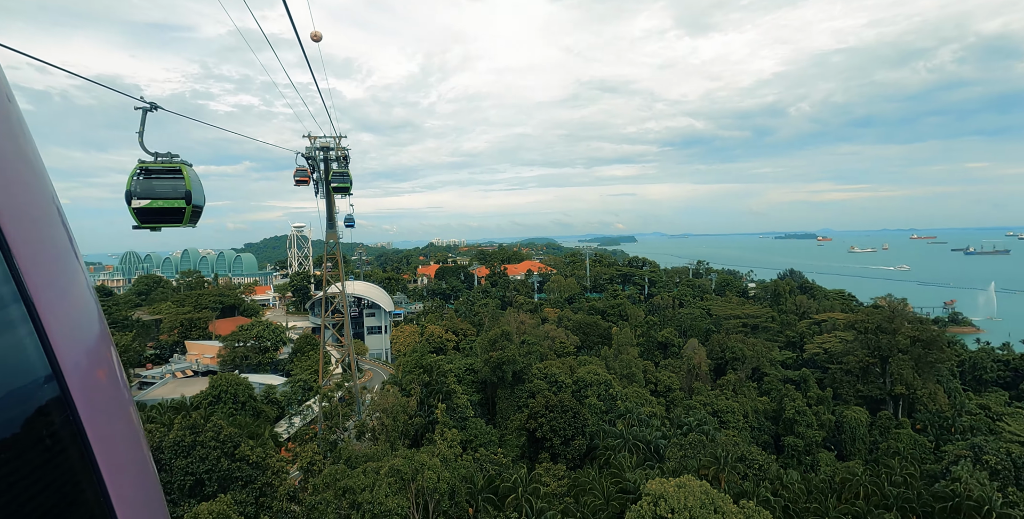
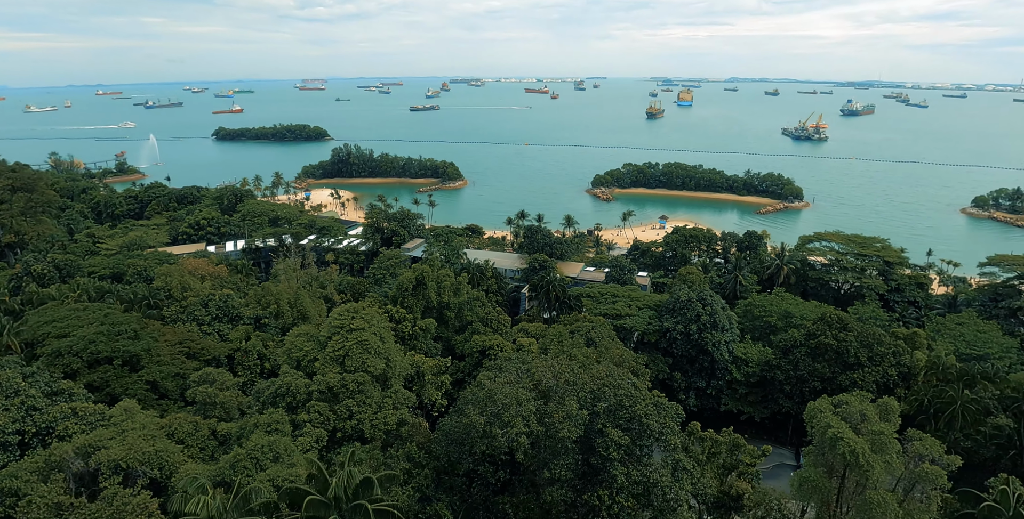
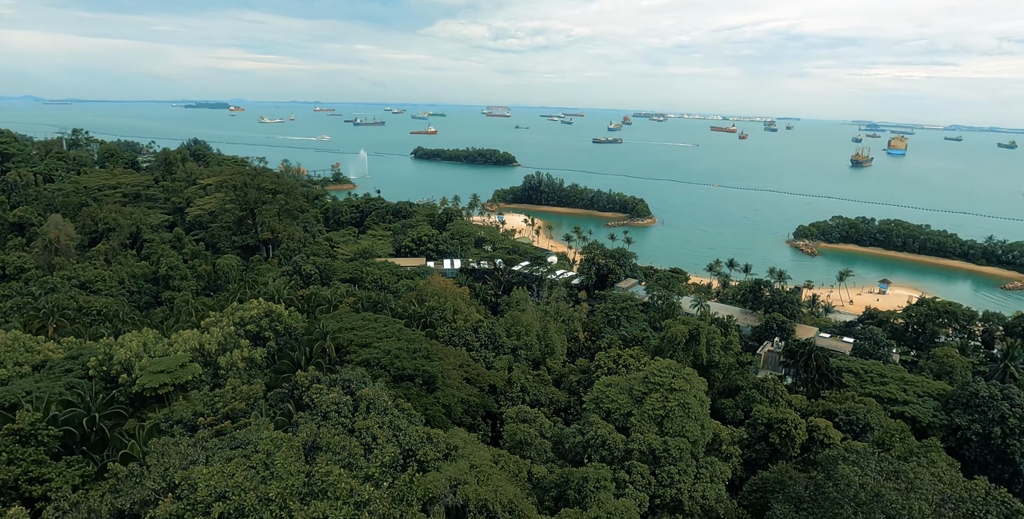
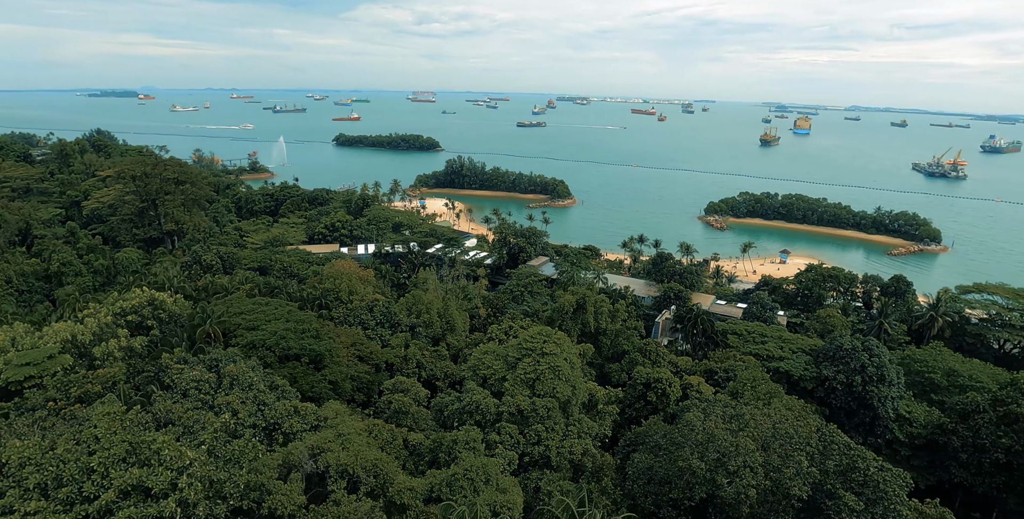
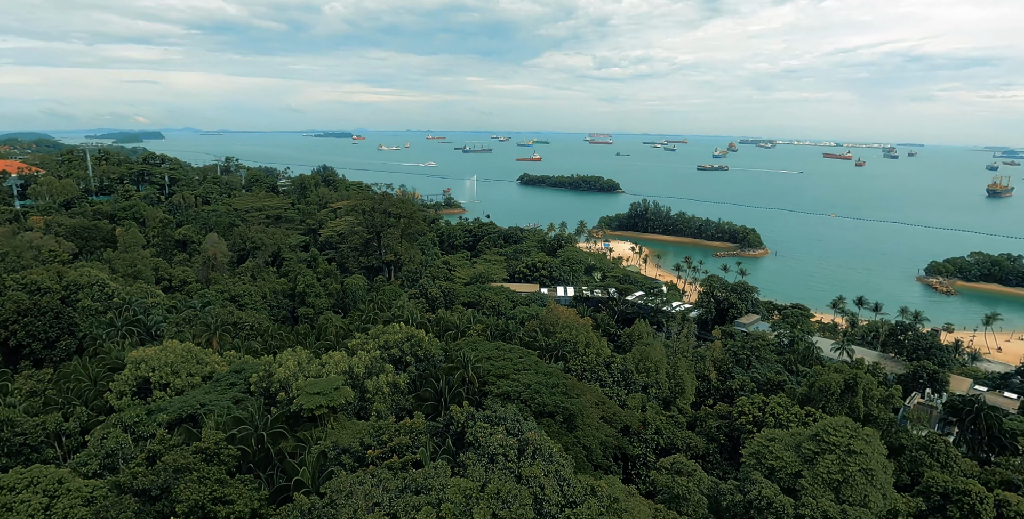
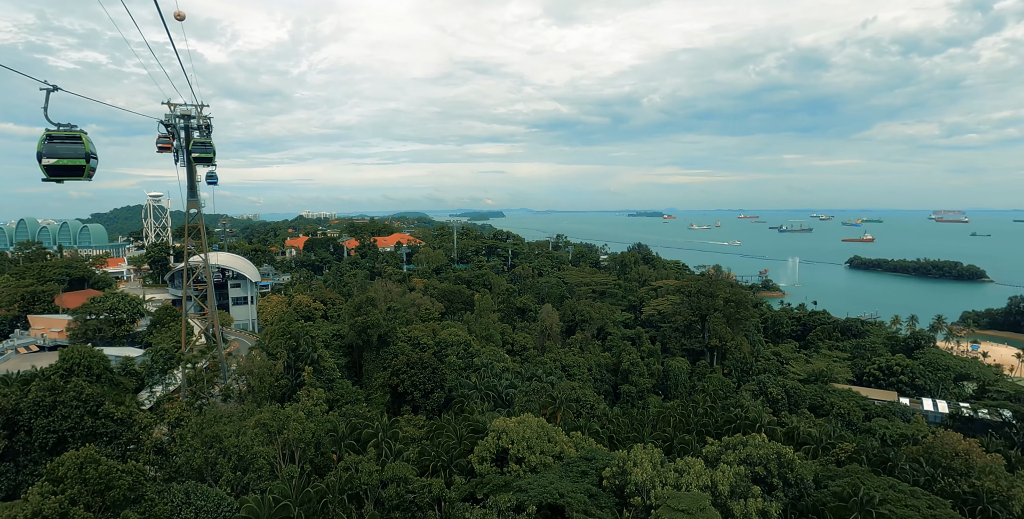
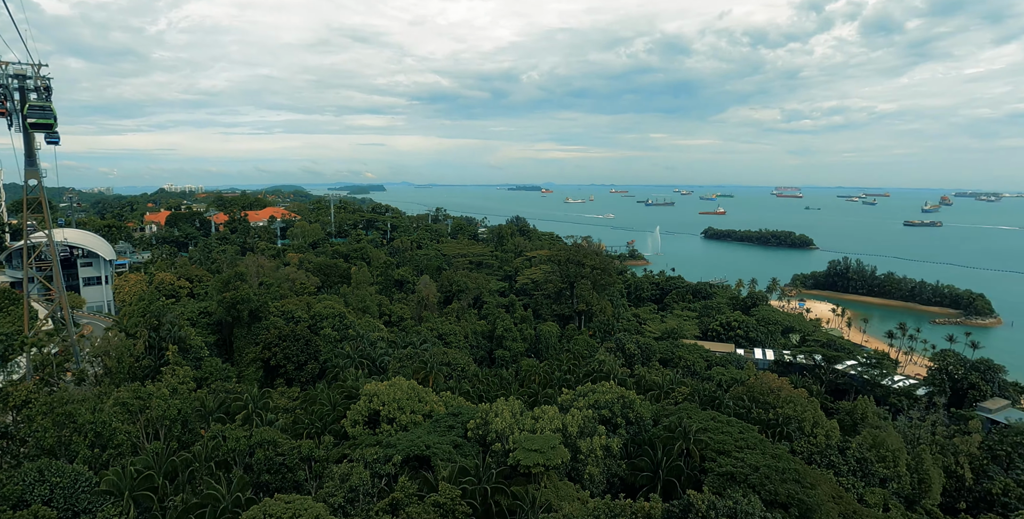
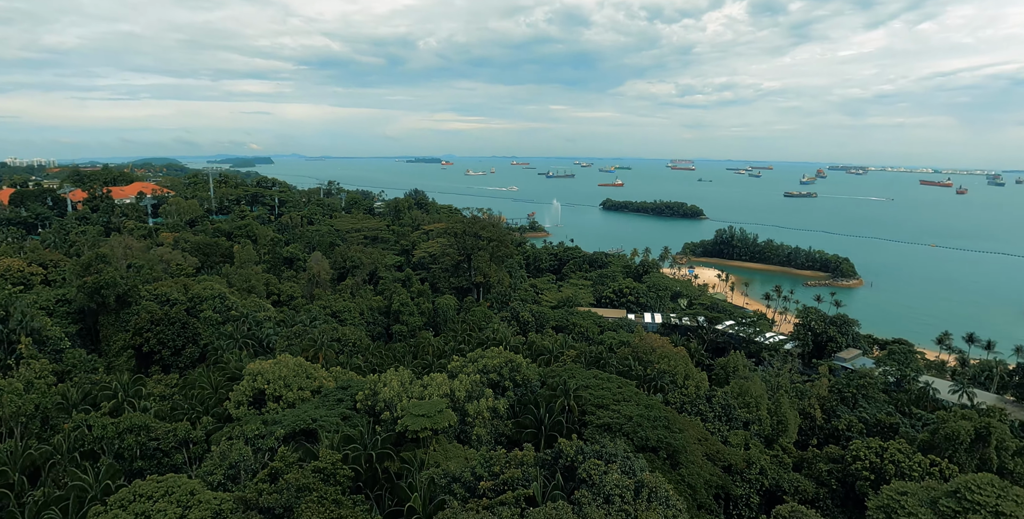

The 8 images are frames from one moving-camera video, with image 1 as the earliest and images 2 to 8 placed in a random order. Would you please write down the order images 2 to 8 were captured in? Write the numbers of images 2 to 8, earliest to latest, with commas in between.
6, 7, 8, 5, 3, 4, 2
